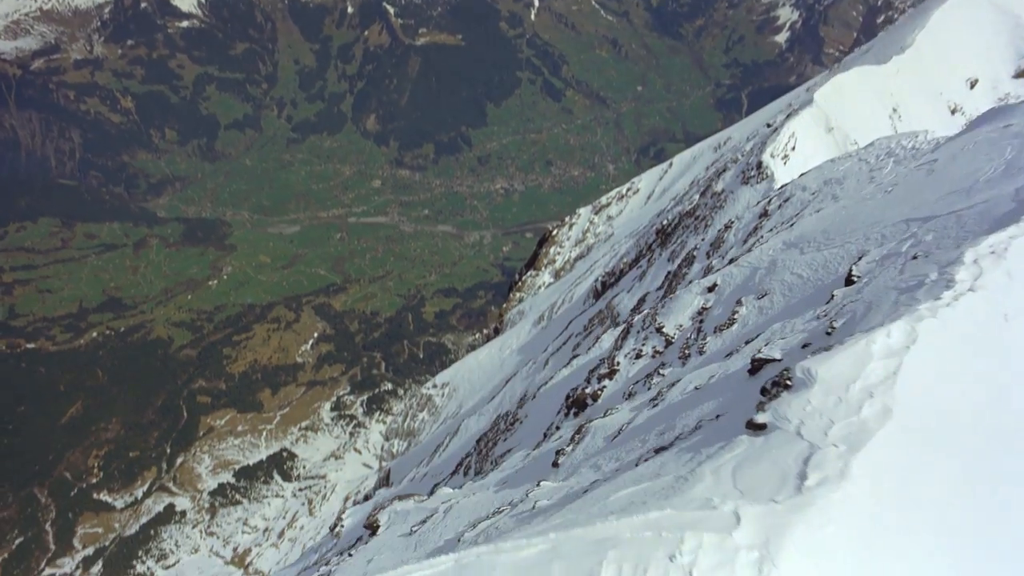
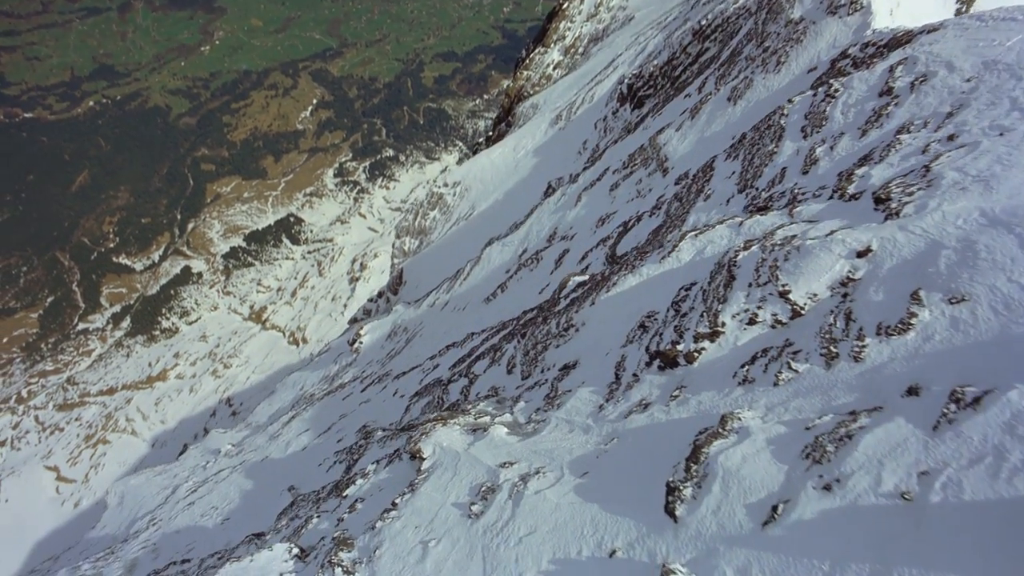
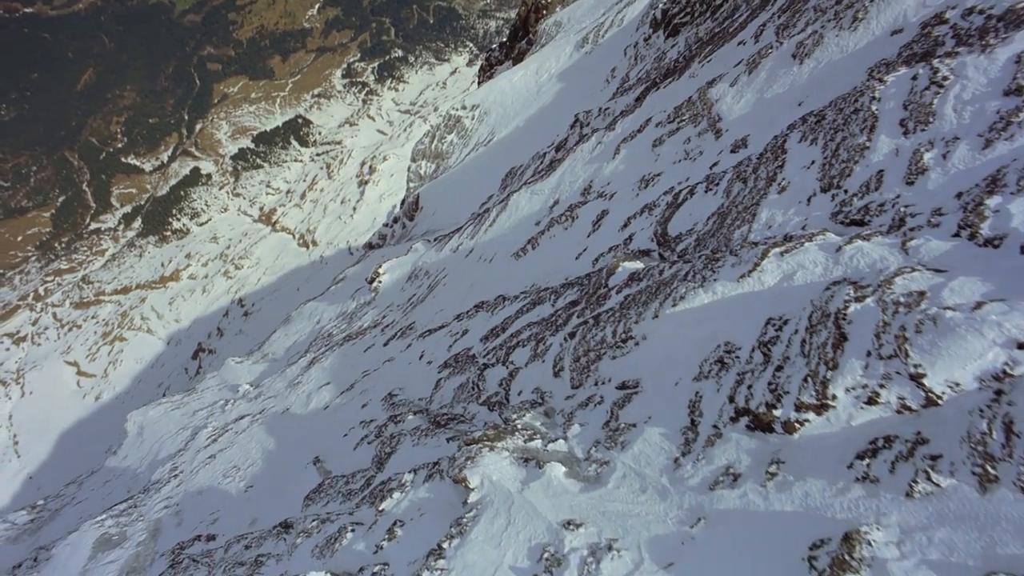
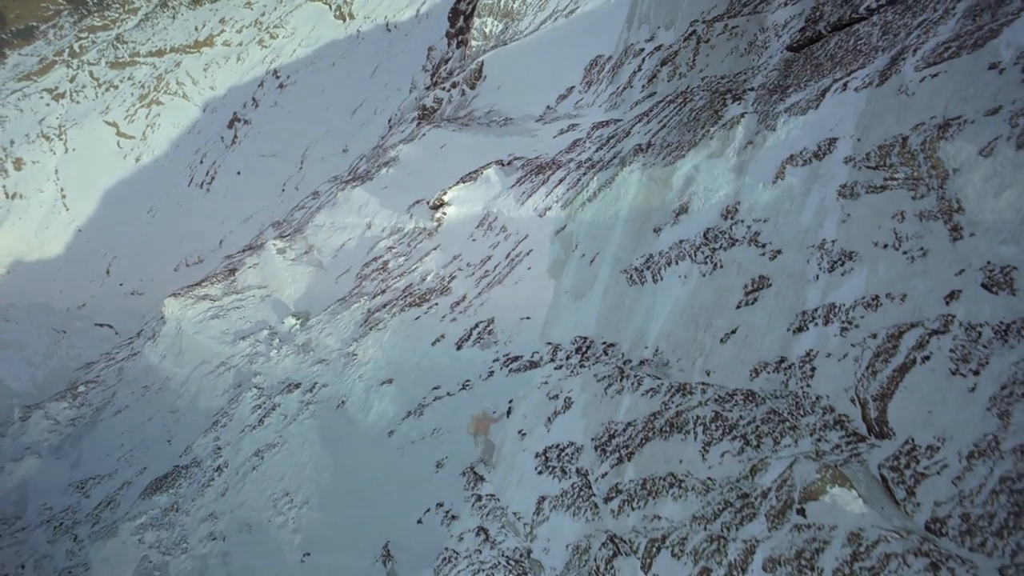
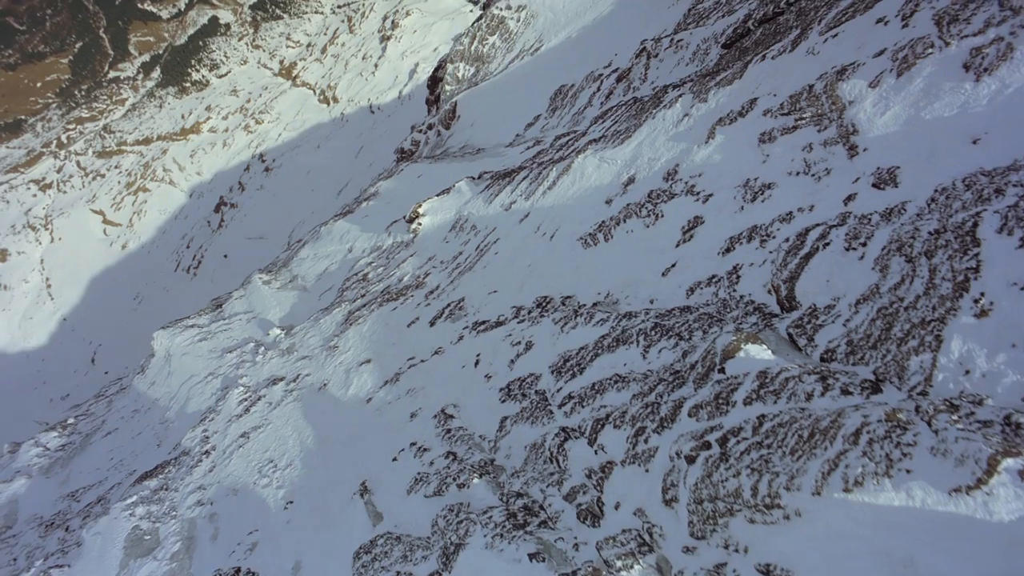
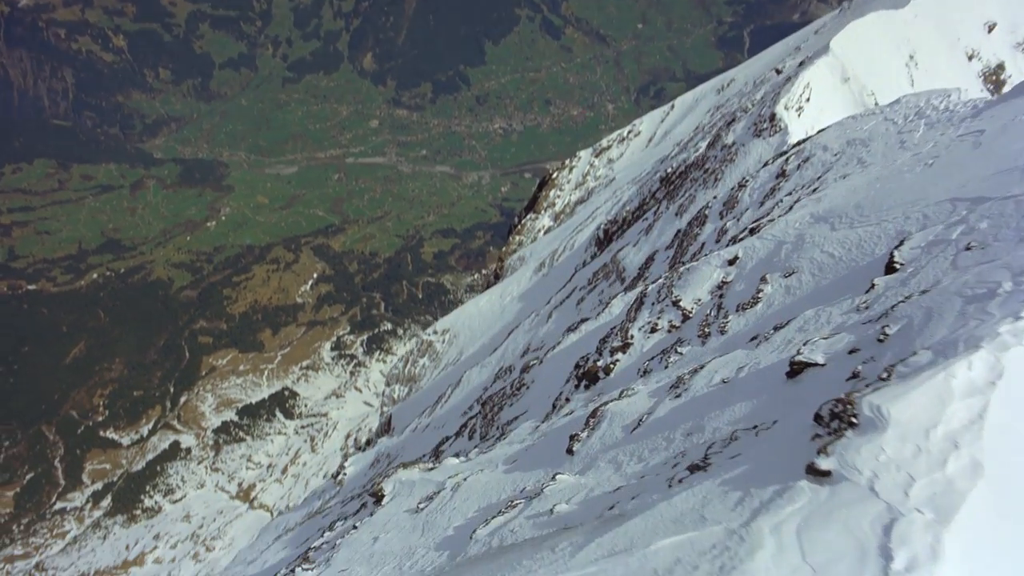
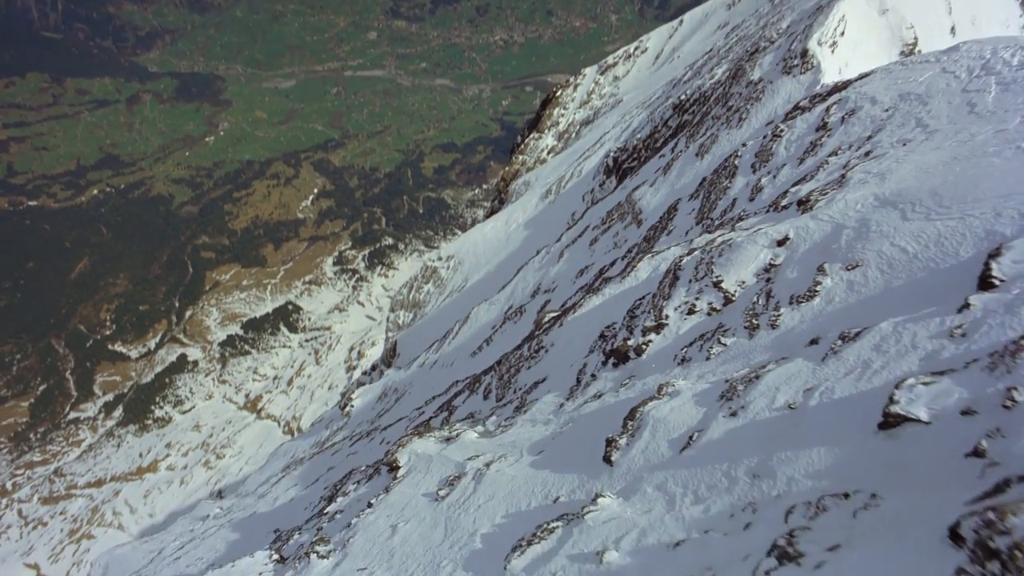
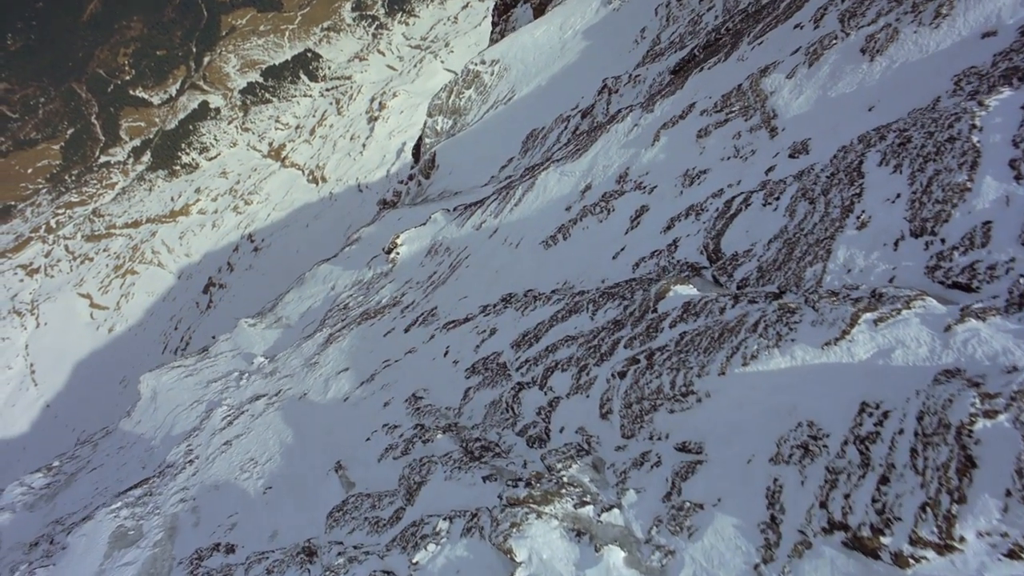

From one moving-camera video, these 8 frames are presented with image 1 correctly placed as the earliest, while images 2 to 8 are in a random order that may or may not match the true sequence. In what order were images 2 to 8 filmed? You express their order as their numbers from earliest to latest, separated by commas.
6, 7, 2, 3, 8, 5, 4
